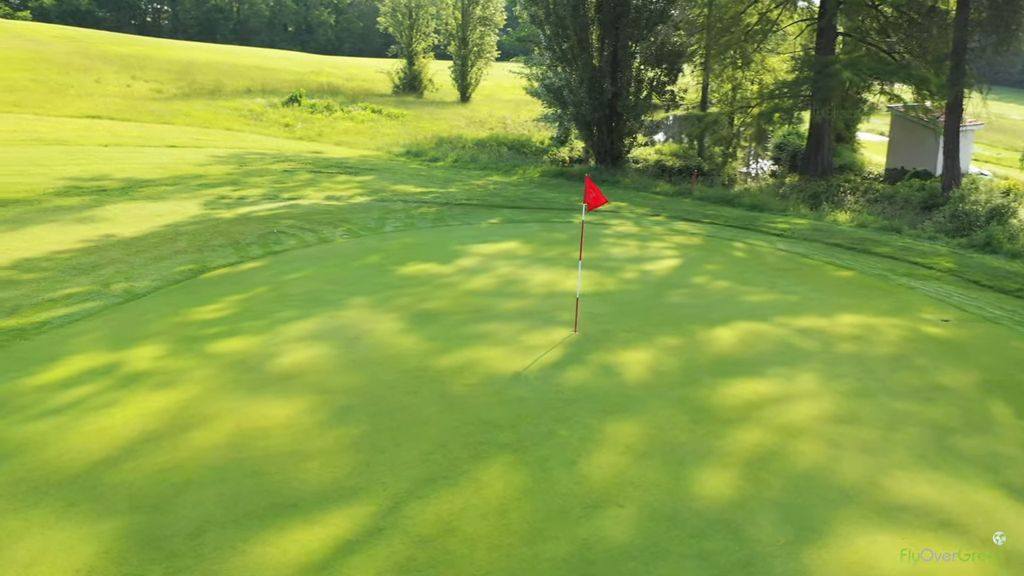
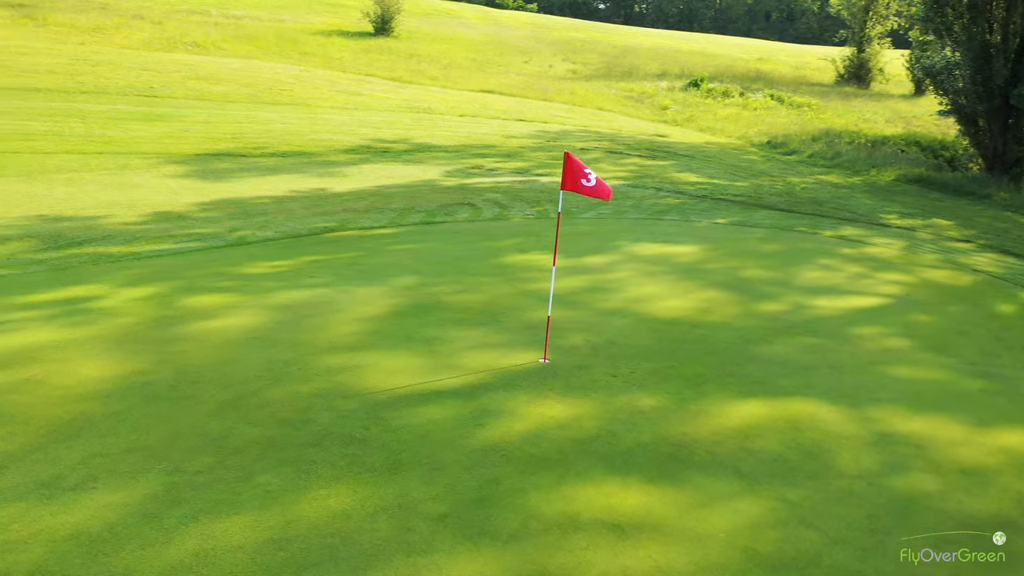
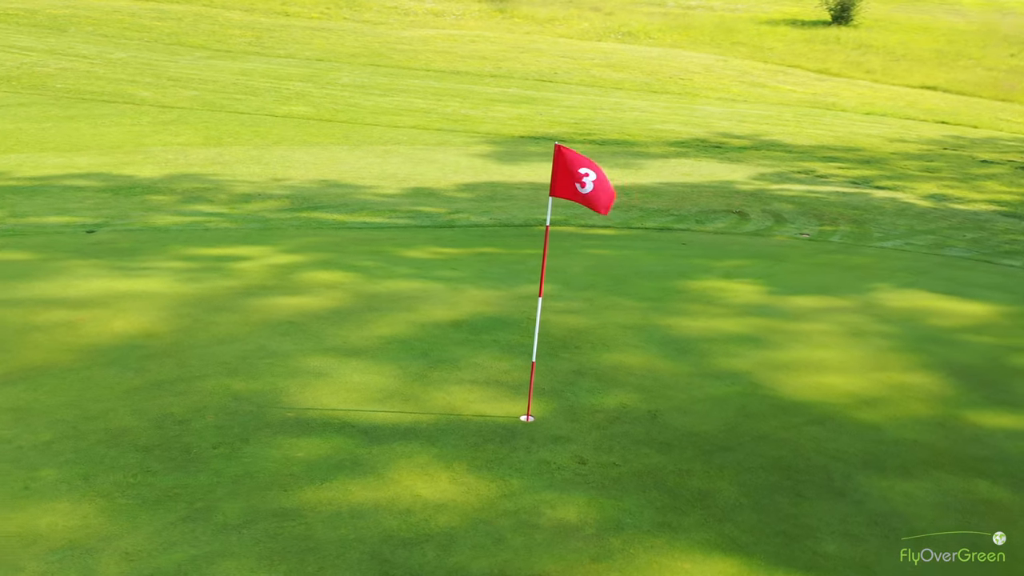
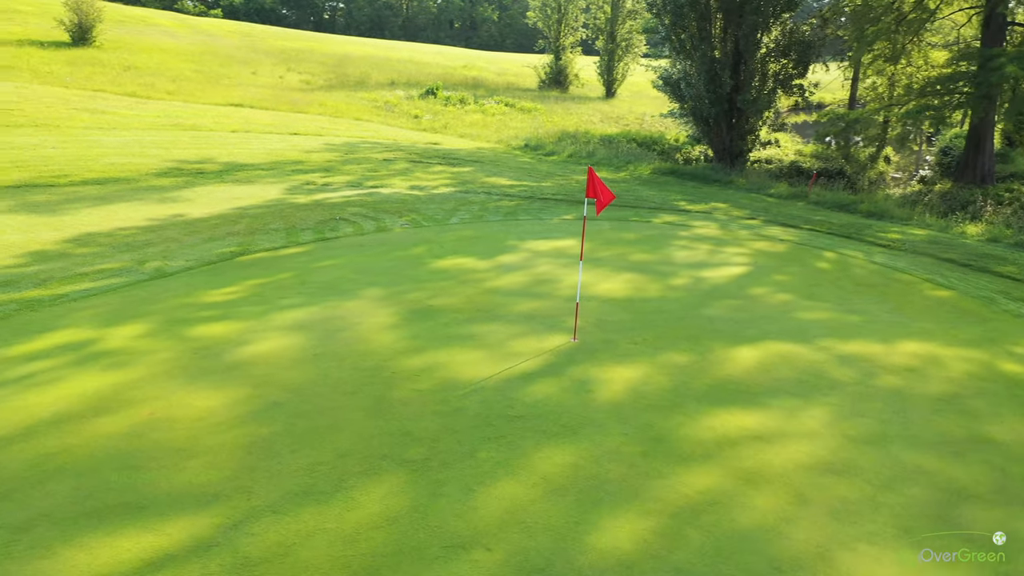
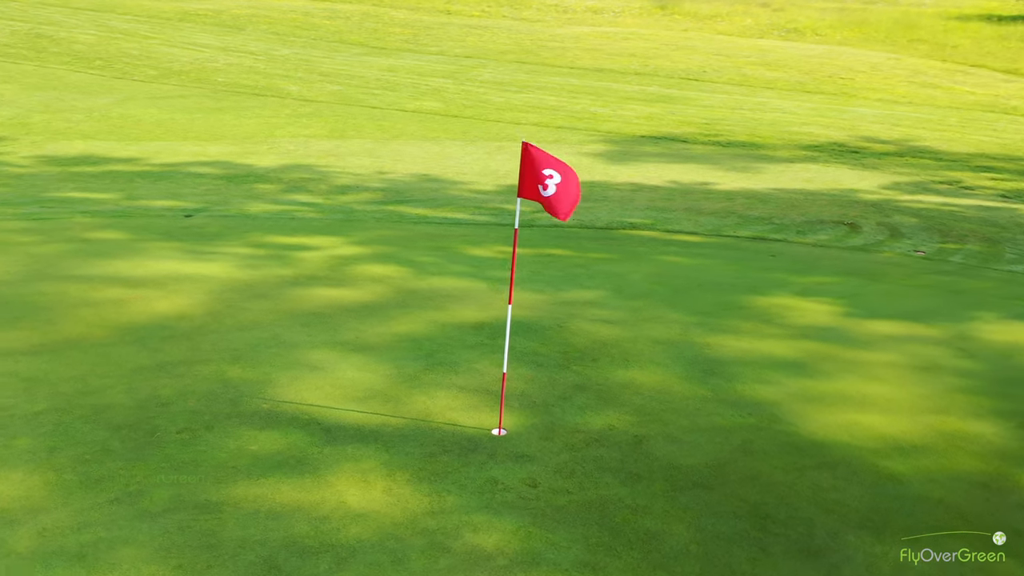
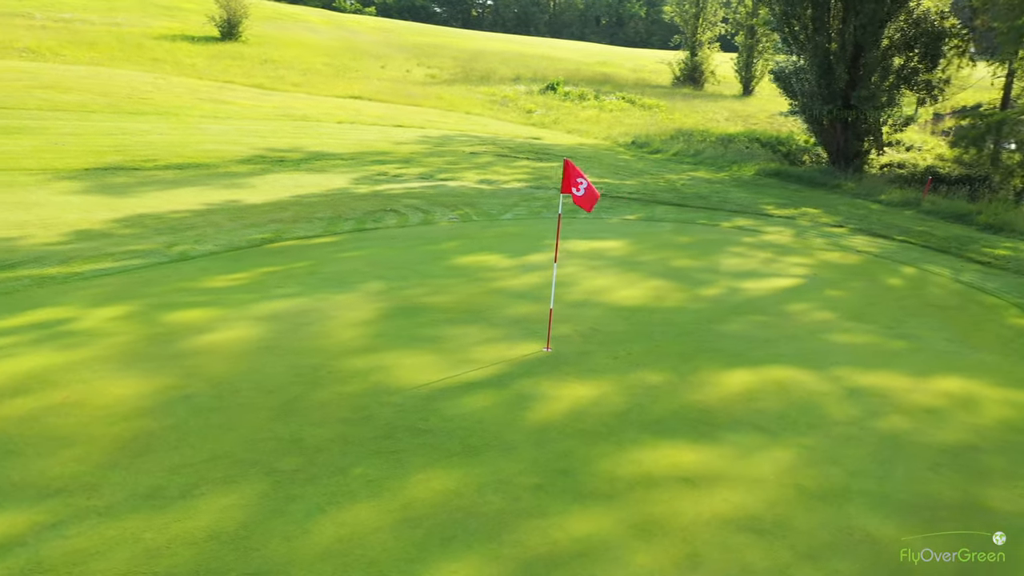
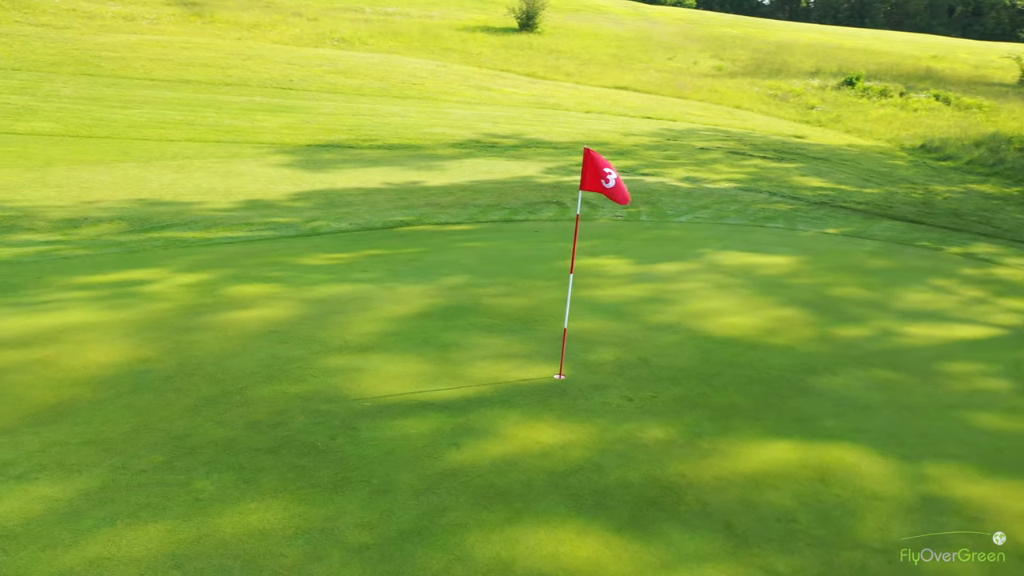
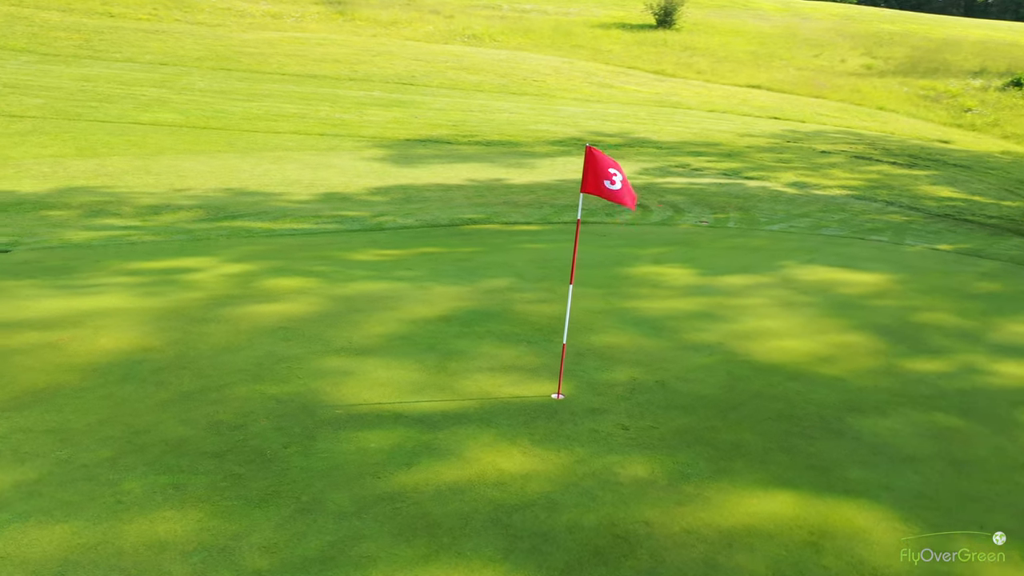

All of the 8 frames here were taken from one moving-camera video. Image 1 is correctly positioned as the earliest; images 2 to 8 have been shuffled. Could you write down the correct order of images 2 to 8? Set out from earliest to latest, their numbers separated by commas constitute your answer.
4, 6, 2, 7, 8, 3, 5
